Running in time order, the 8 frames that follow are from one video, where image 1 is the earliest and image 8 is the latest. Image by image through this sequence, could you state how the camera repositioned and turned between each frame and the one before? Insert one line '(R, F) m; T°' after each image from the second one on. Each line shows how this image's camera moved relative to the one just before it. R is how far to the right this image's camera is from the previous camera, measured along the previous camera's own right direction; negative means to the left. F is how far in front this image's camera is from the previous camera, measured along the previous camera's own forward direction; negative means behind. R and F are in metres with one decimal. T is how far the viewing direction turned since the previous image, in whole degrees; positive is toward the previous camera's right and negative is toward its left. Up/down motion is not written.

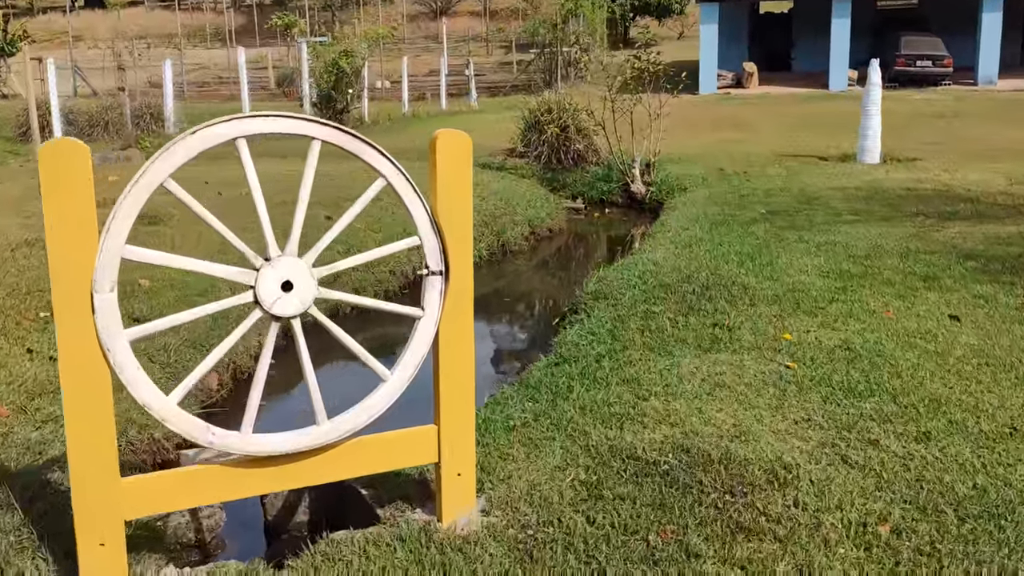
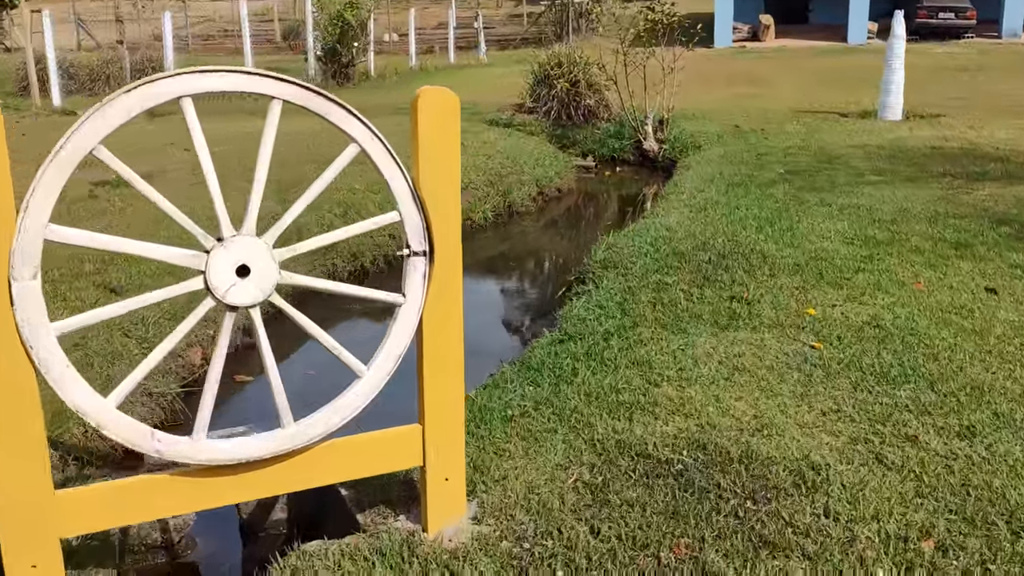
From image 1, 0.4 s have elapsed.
(0.0, +0.3) m; -1°
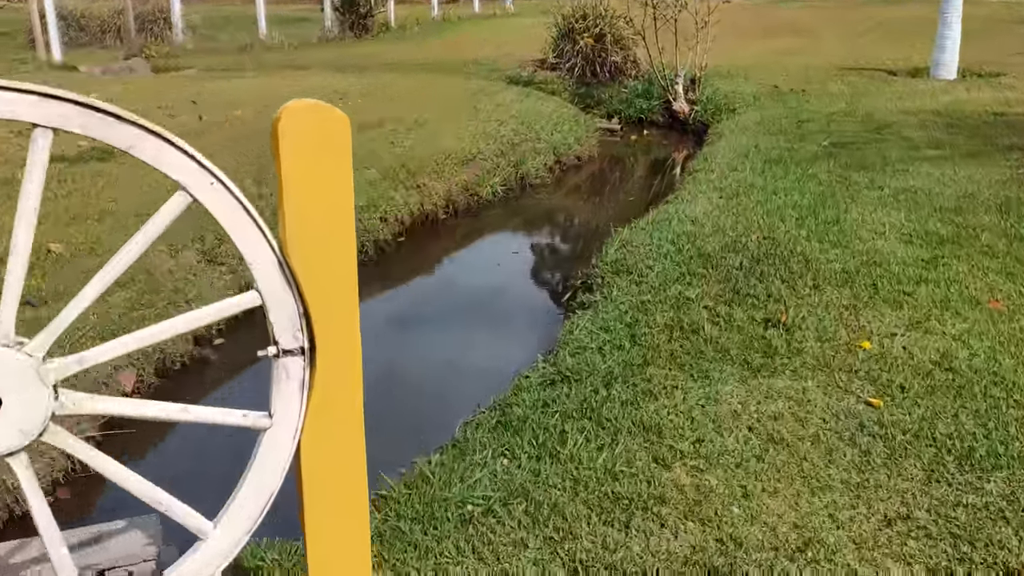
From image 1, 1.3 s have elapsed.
(+0.2, +0.8) m; -2°
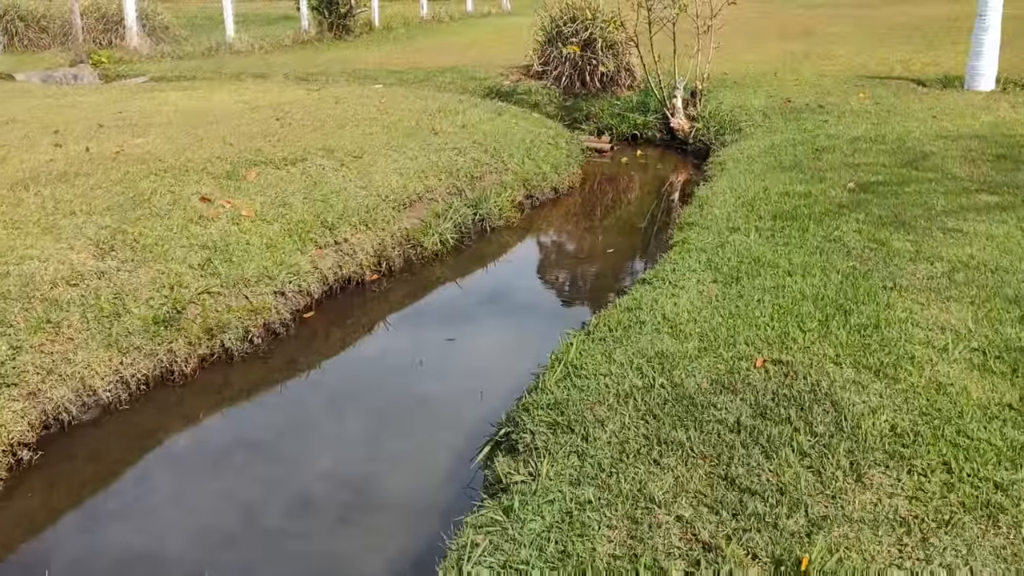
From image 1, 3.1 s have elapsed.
(+0.4, +1.5) m; -1°
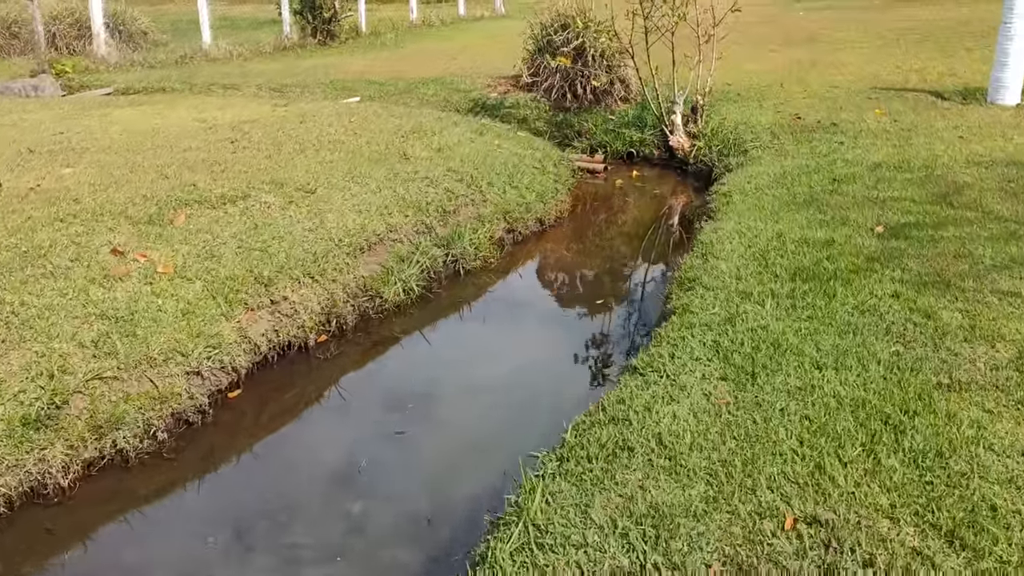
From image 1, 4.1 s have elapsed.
(+0.2, +0.9) m; 0°
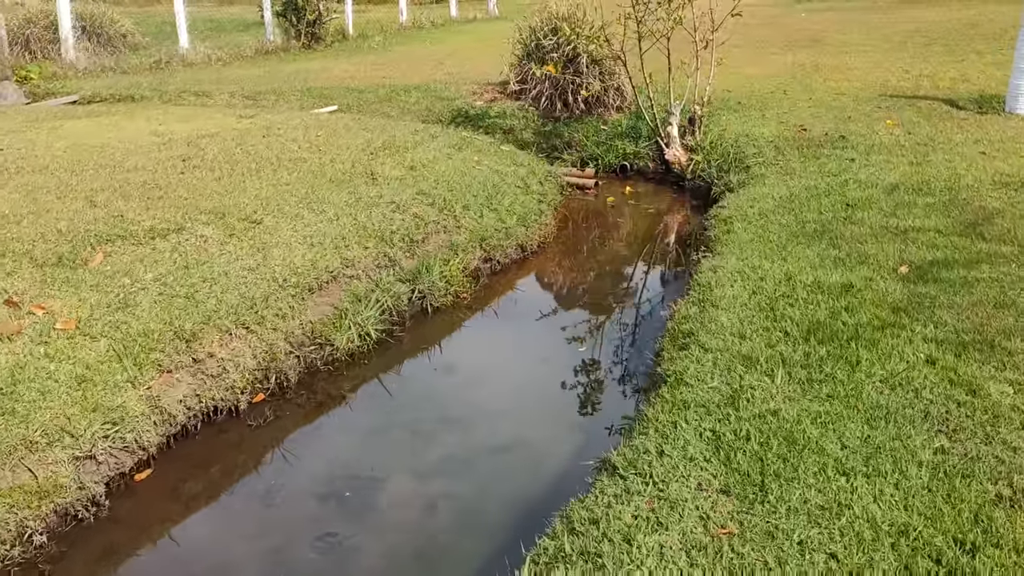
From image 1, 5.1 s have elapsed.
(+0.2, +0.7) m; 0°
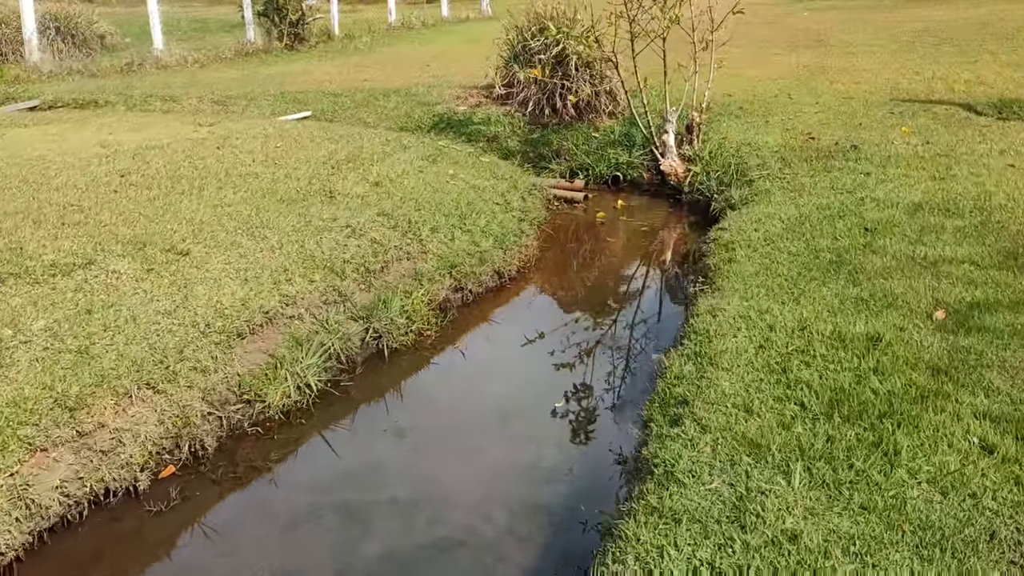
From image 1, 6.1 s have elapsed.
(+0.2, +0.7) m; 0°
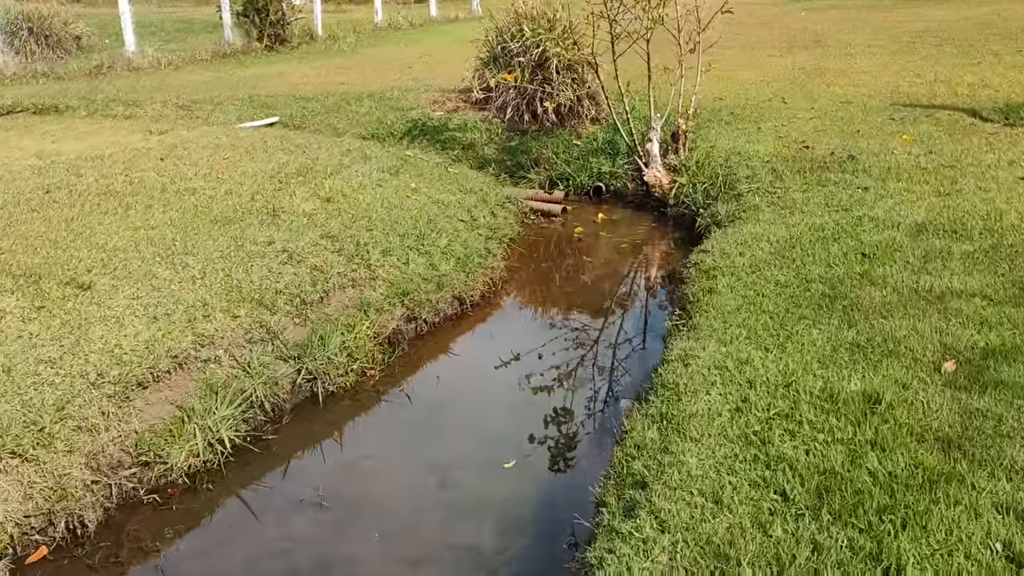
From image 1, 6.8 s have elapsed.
(+0.2, +0.6) m; 0°
